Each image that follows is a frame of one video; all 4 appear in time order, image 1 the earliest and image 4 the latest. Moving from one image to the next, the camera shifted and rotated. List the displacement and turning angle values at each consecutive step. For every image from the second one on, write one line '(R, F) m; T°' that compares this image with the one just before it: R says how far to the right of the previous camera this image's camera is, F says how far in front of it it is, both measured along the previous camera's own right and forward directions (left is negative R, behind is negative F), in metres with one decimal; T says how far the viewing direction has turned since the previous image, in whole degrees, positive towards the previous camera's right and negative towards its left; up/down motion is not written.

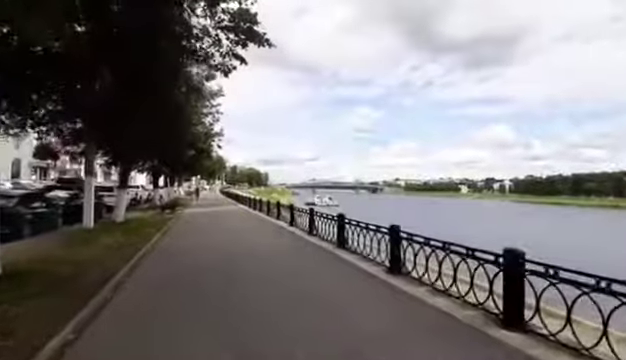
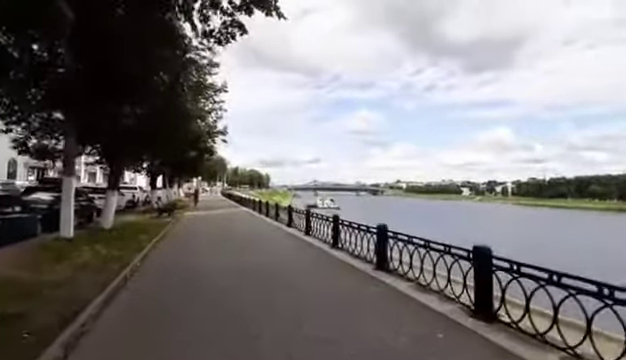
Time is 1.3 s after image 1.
(-1.0, +4.3) m; 0°
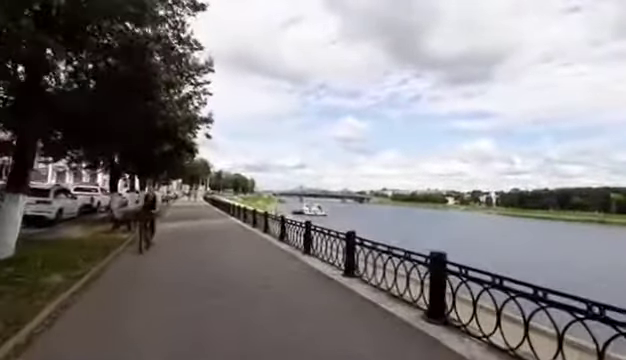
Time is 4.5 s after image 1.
(+0.1, +4.2) m; +2°
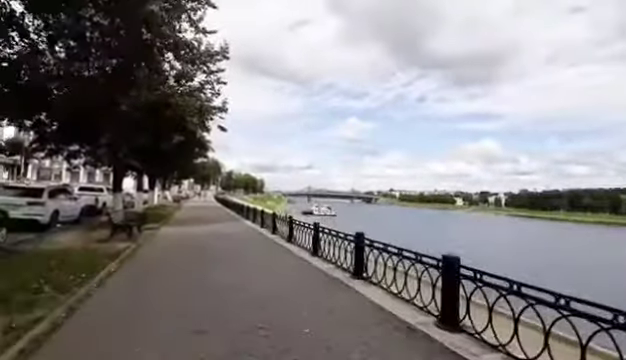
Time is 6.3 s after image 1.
(-4.9, +8.4) m; -1°
